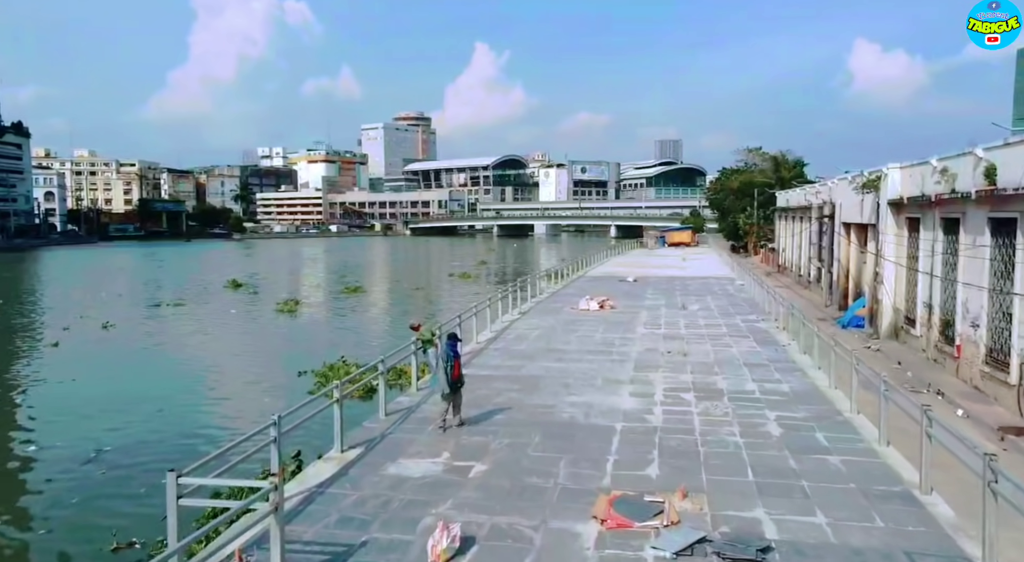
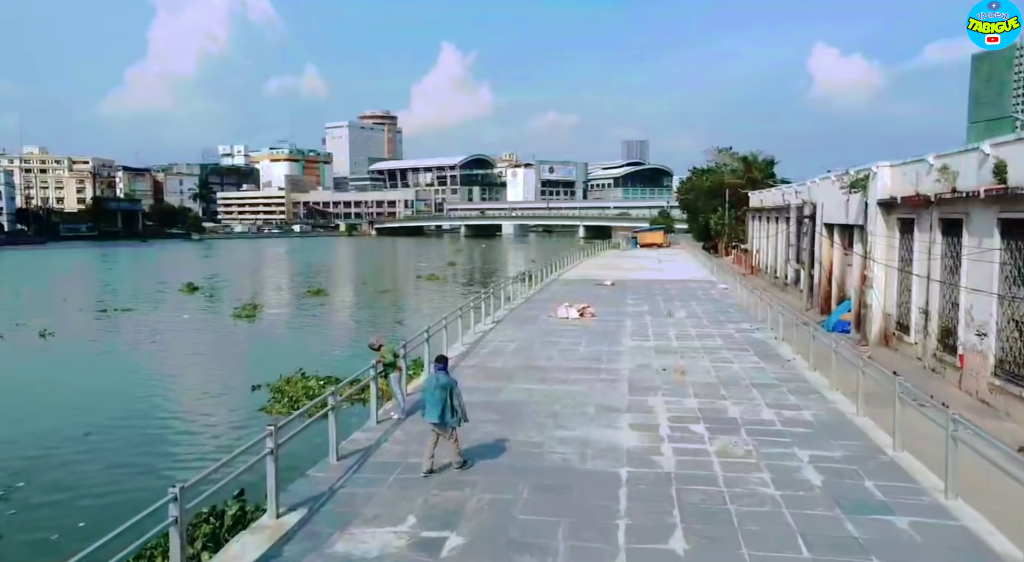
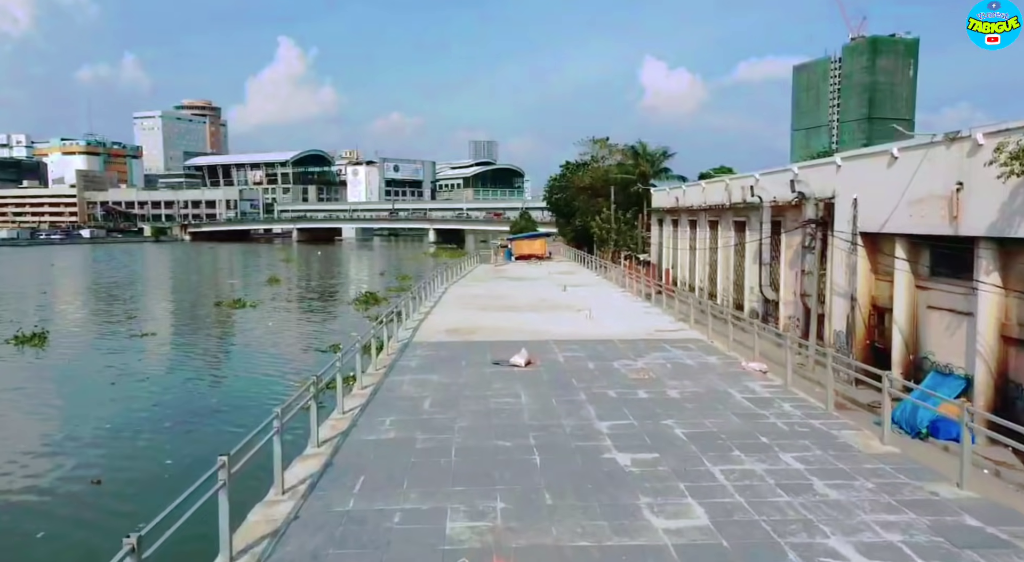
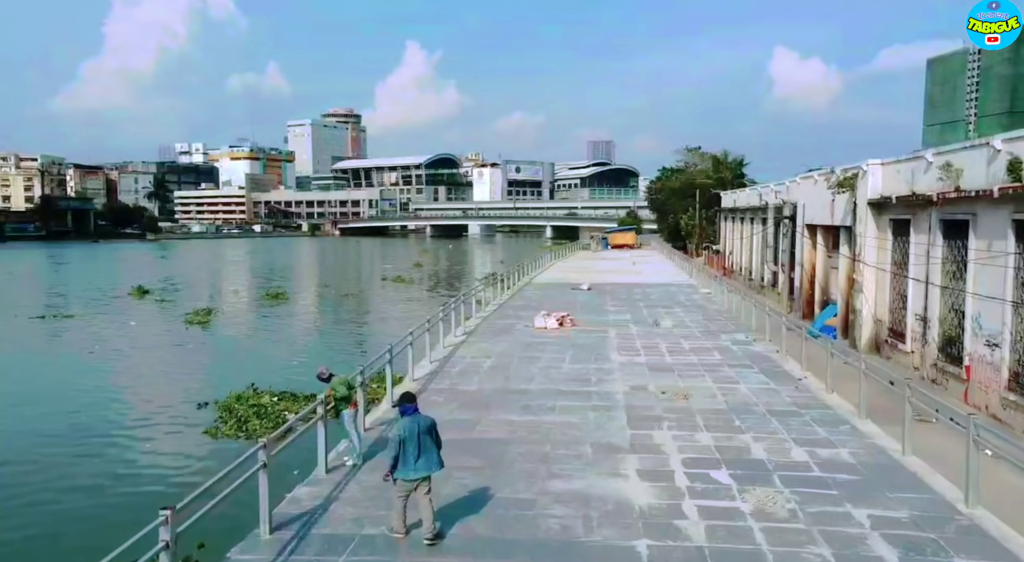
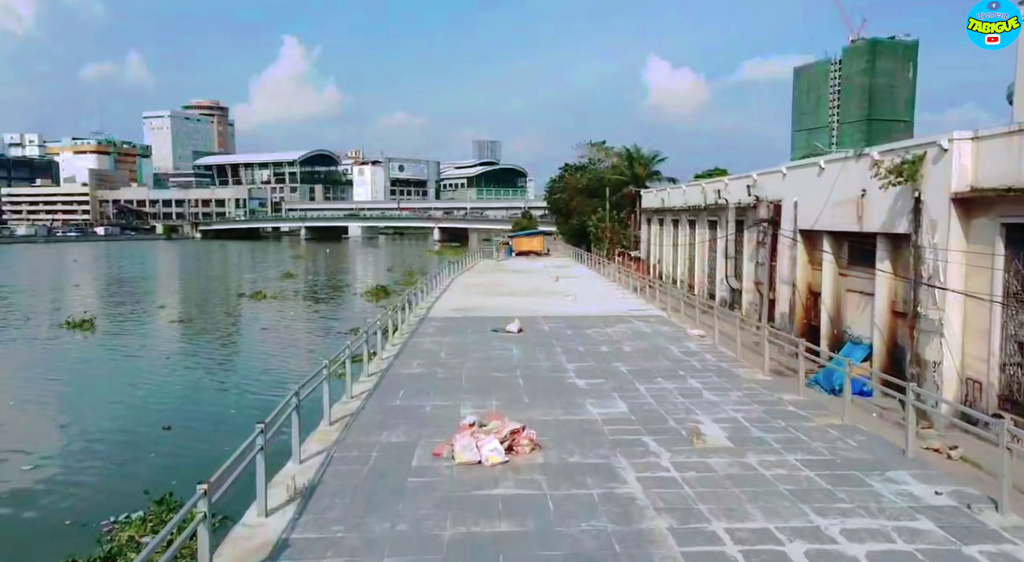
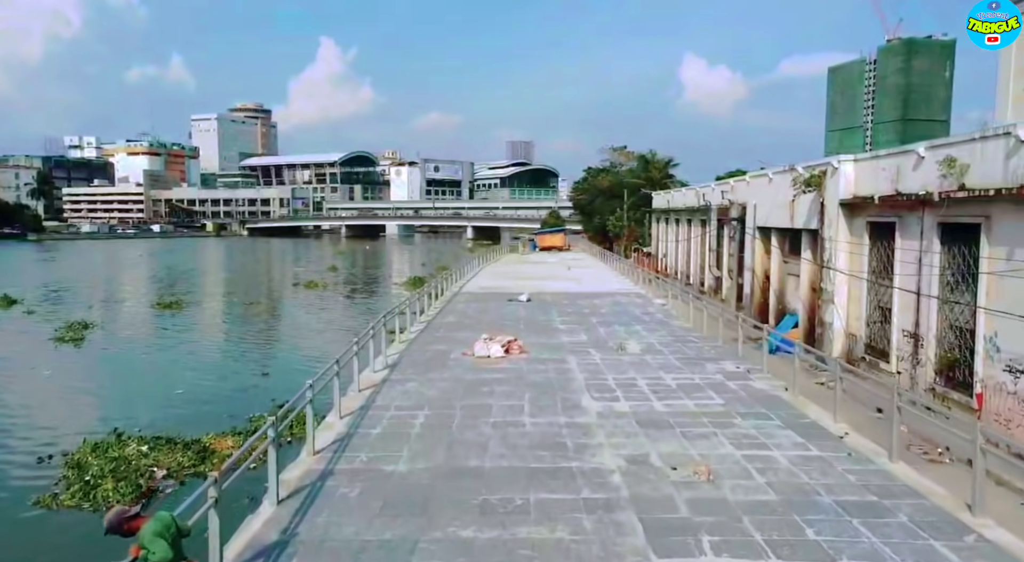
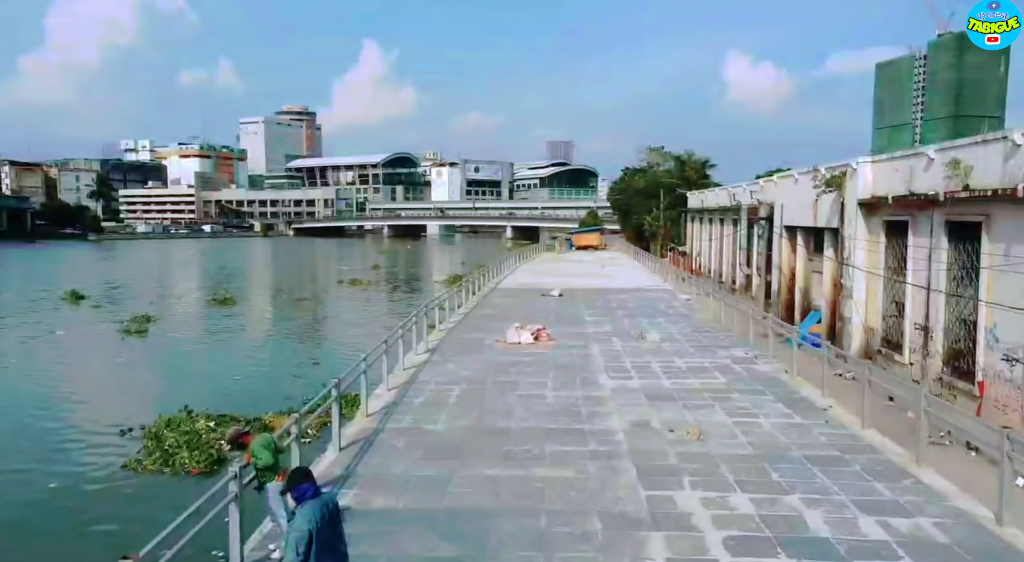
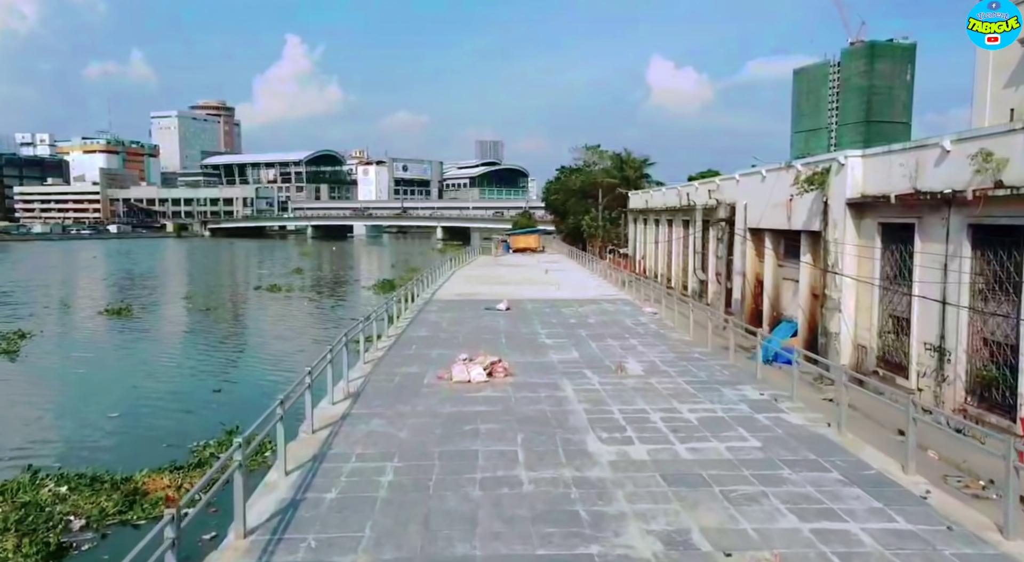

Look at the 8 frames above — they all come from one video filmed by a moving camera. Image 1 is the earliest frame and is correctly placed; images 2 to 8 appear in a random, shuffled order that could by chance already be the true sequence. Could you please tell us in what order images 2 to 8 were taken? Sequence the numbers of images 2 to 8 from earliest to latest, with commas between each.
2, 4, 7, 6, 8, 5, 3
